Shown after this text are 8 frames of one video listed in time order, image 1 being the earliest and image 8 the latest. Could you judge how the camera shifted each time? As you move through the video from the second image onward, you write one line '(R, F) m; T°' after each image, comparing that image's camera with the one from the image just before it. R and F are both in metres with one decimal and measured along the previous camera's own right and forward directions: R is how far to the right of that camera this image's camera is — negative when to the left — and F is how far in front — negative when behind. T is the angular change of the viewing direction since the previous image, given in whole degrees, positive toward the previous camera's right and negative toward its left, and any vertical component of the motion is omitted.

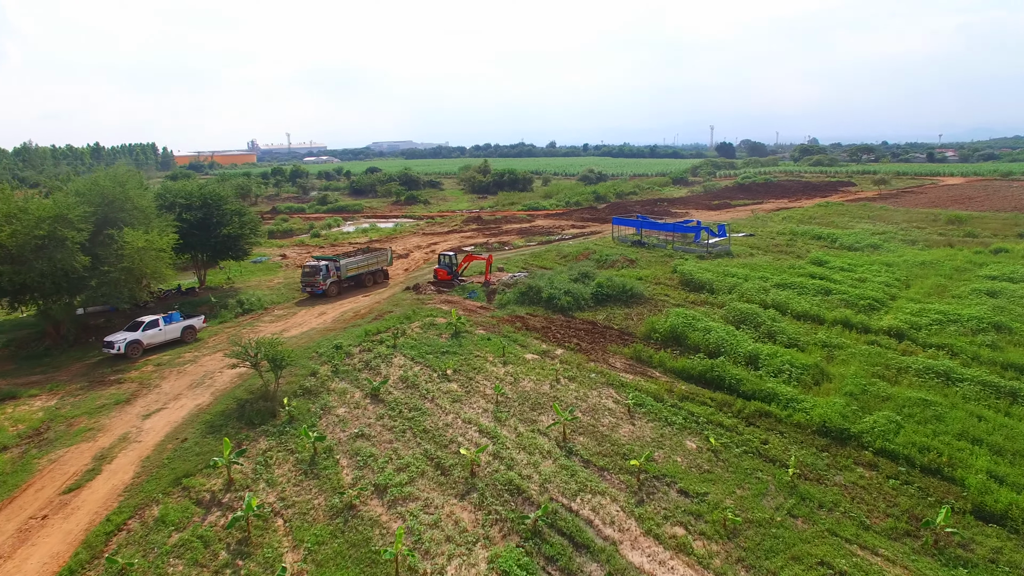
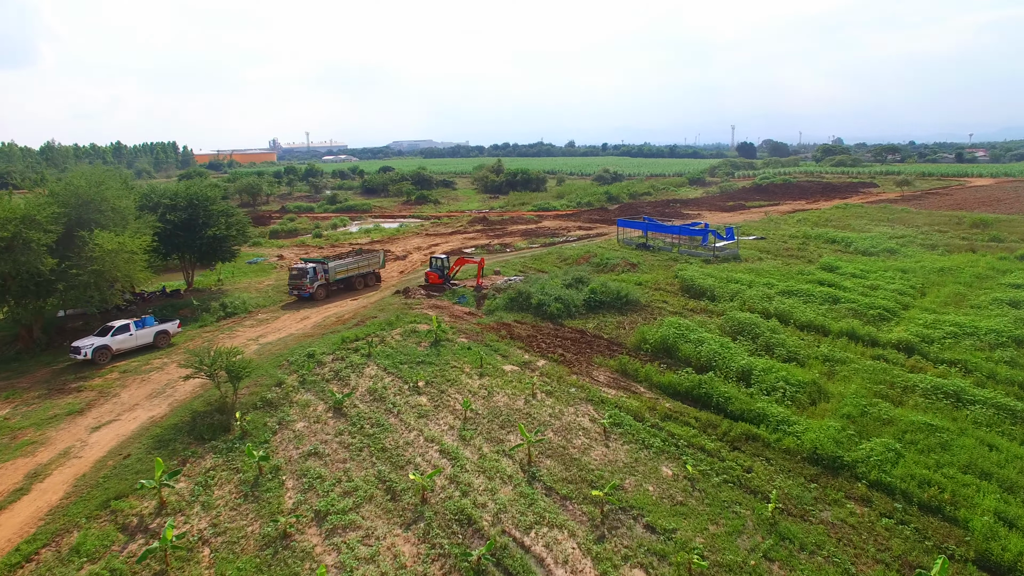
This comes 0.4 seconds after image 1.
(+1.0, +0.7) m; -2°
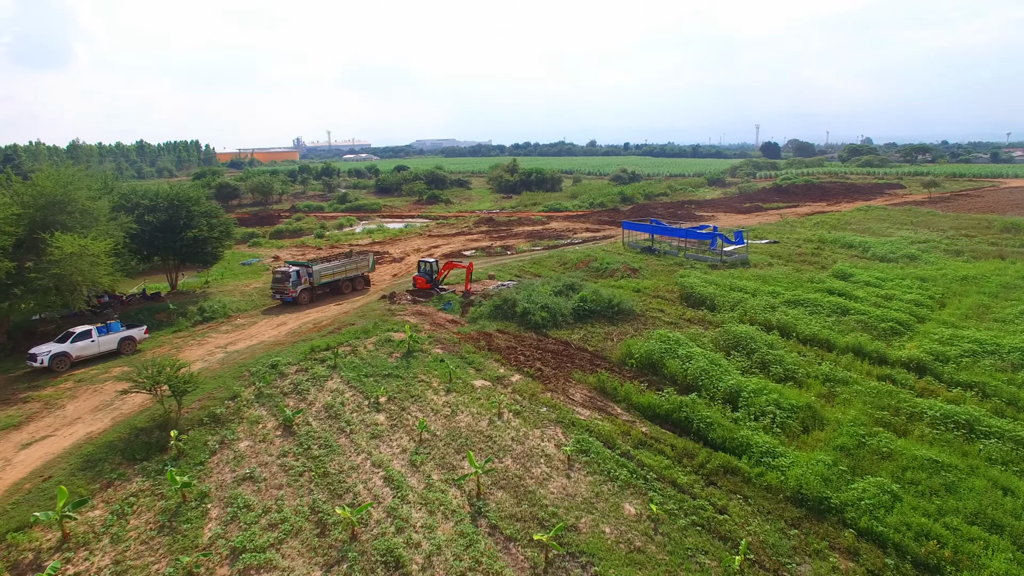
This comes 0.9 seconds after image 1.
(+1.2, +0.9) m; -2°
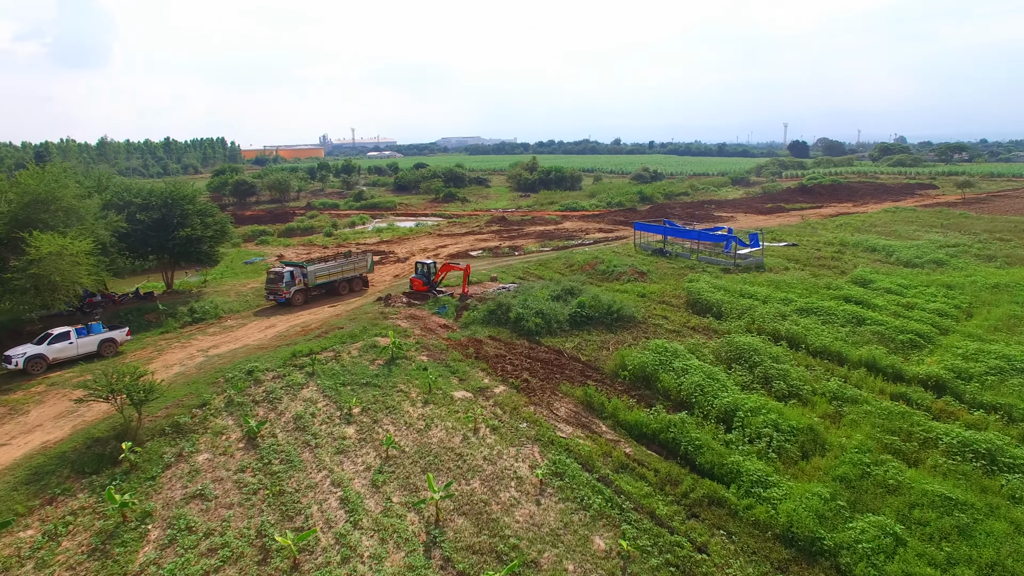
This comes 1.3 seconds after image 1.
(+0.9, +0.7) m; -2°
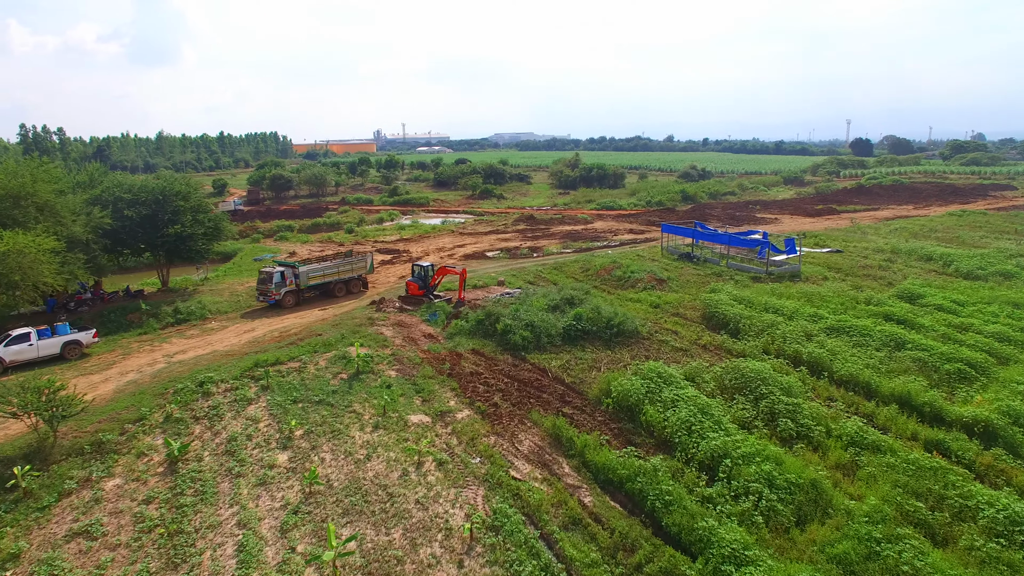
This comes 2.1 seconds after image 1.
(+1.7, +1.4) m; -5°
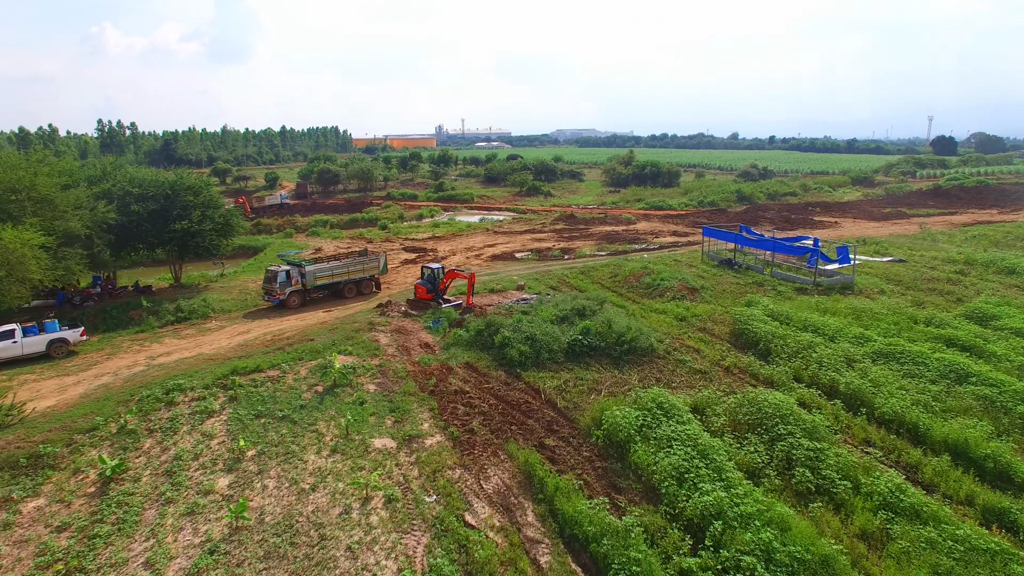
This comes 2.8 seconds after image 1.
(+1.5, +1.3) m; -6°
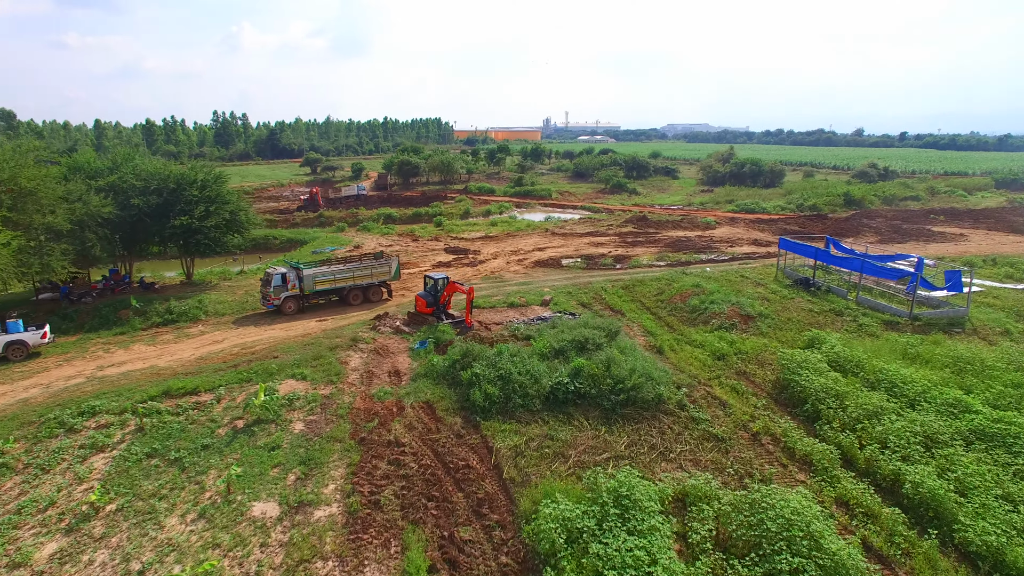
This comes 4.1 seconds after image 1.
(+2.8, +2.8) m; -10°
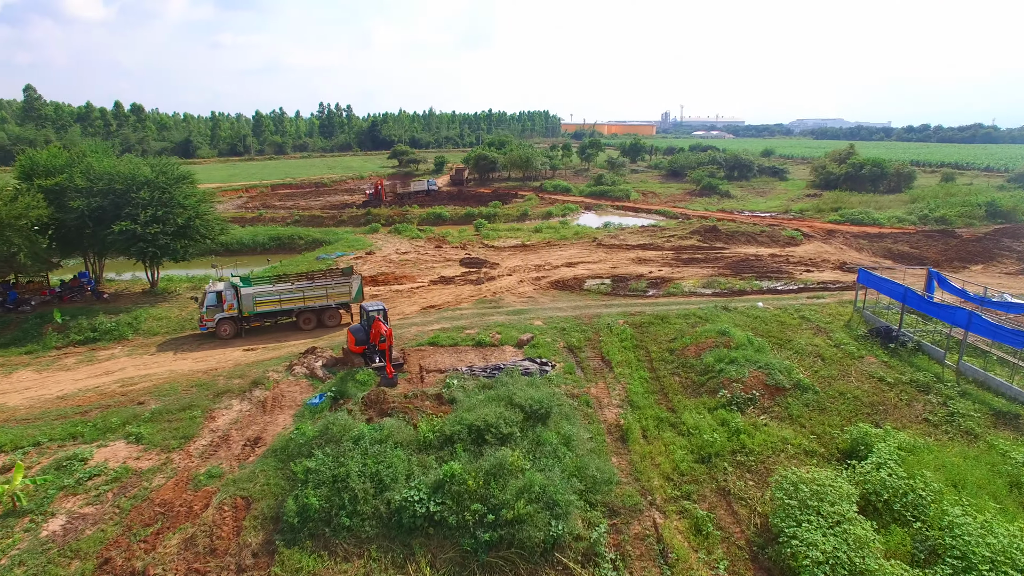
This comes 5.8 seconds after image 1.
(+4.3, +4.2) m; -10°
